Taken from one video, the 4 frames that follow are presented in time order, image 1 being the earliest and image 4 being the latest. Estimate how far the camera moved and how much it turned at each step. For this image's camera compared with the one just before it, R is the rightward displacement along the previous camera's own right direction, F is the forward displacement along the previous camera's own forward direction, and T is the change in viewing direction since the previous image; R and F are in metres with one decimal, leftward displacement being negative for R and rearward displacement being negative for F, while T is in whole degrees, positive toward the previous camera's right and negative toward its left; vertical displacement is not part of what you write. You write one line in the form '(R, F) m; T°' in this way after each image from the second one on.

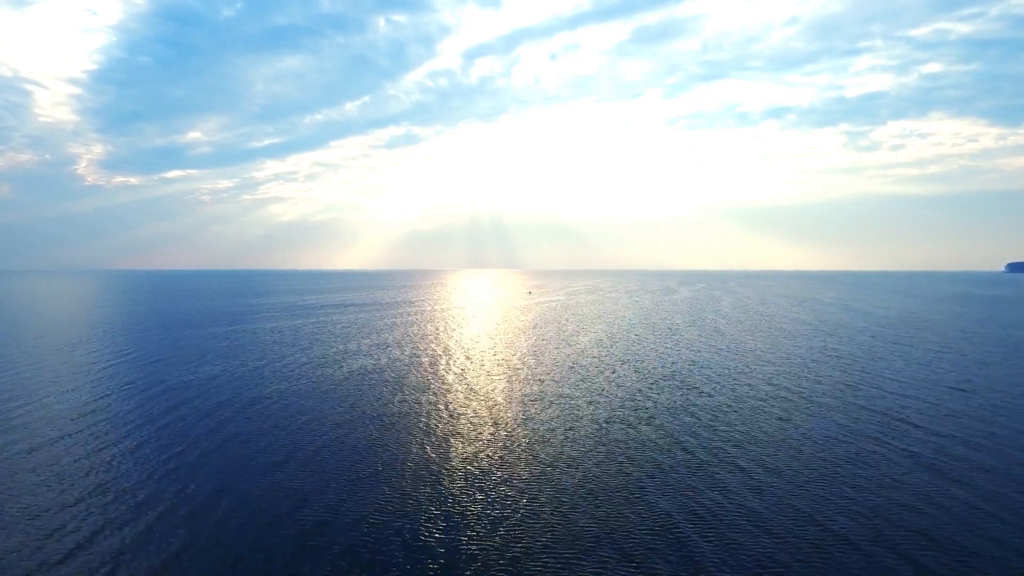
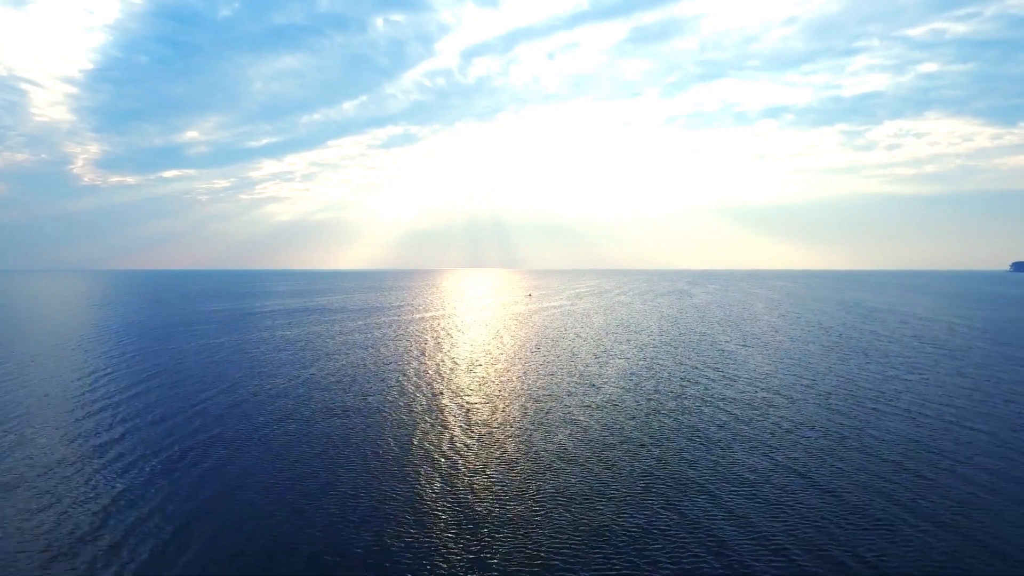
(-0.6, 0.0) m; 0°
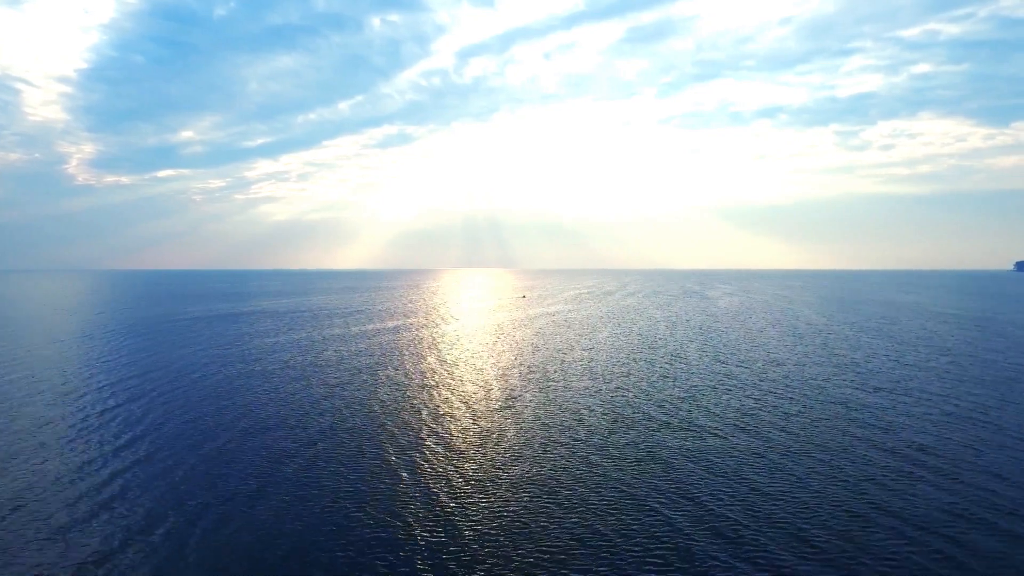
(-1.5, +1.7) m; 0°
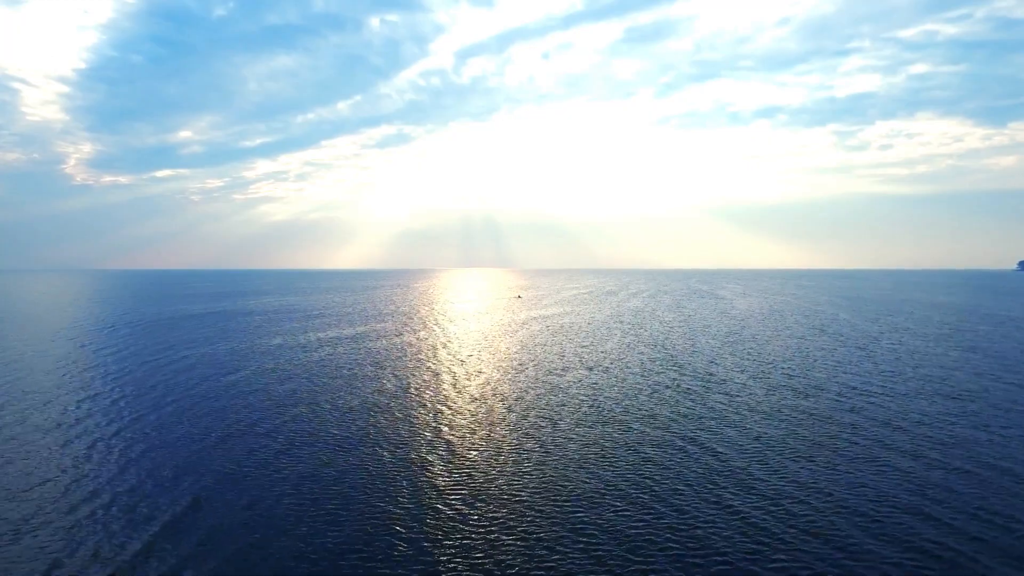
(-0.1, +2.1) m; 0°
